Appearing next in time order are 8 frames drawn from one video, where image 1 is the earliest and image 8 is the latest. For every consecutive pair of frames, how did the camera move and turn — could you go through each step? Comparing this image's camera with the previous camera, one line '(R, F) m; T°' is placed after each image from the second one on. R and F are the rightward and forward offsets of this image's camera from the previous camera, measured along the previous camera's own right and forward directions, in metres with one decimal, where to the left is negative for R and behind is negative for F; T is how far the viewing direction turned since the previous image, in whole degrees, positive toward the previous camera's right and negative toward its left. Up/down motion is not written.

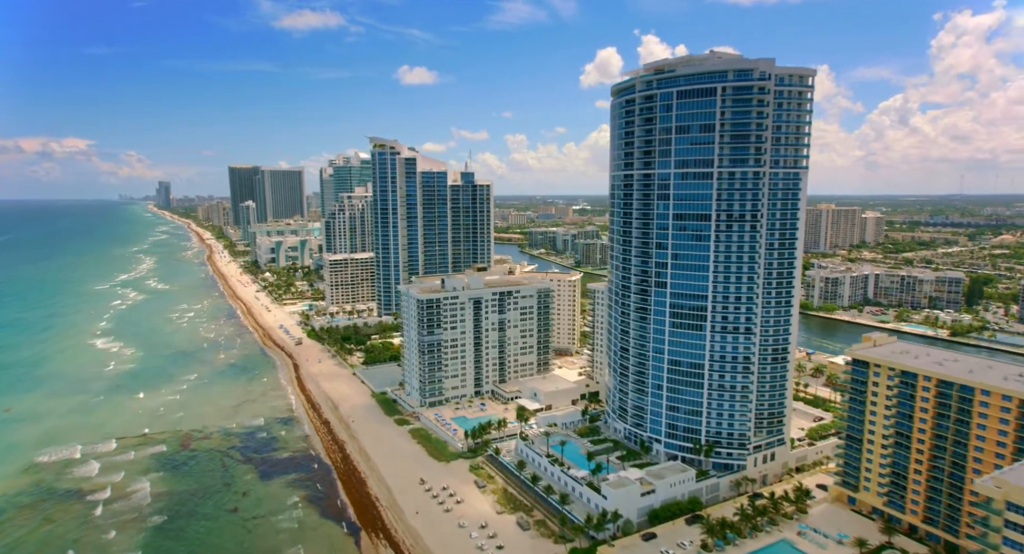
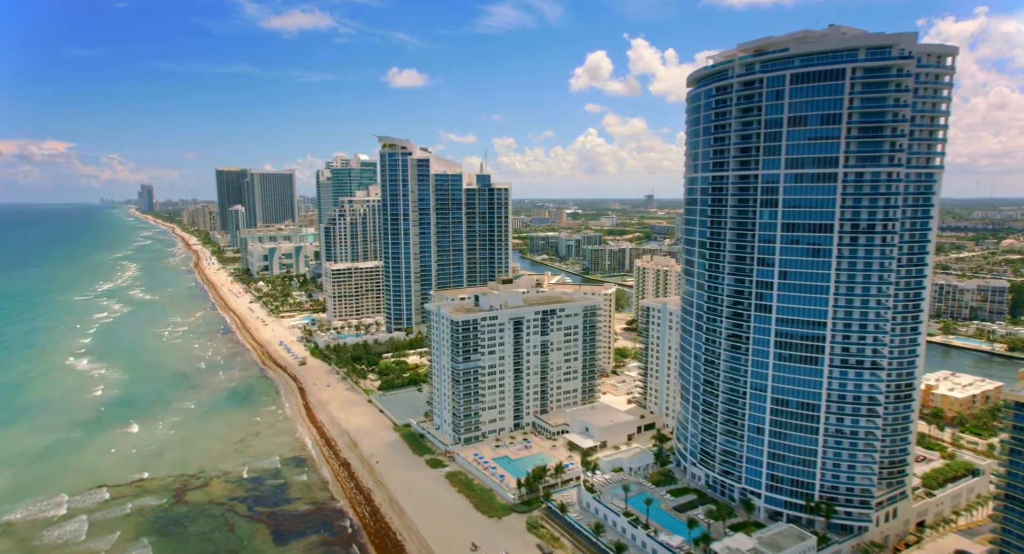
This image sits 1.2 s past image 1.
(-6.6, +10.2) m; +1°
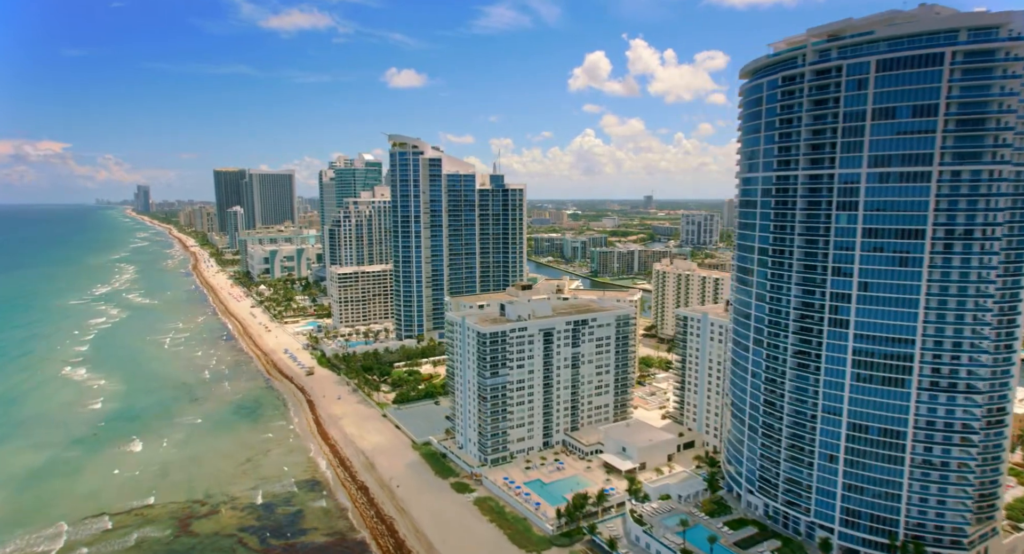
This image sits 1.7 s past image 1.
(-3.4, +5.1) m; 0°
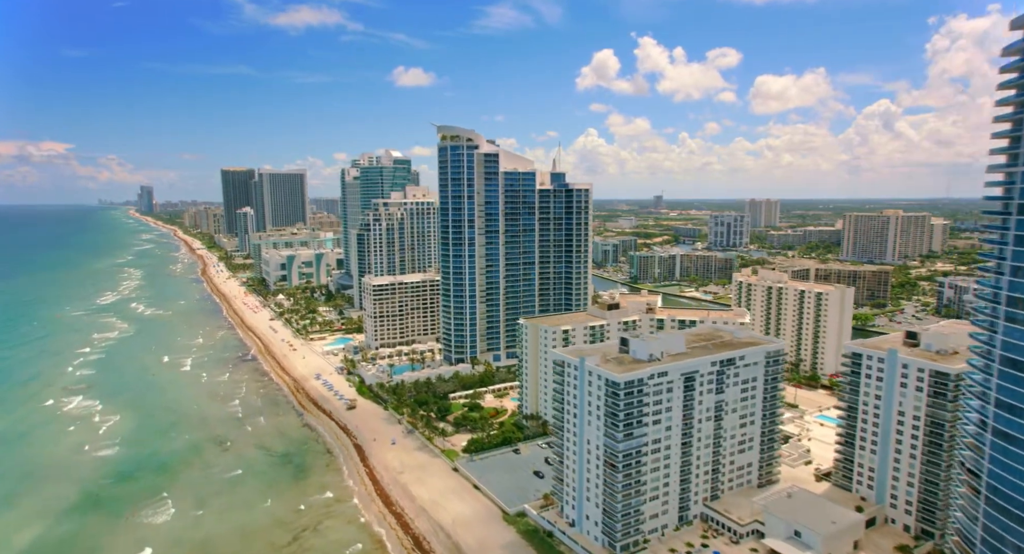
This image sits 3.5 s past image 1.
(-10.2, +15.5) m; 0°
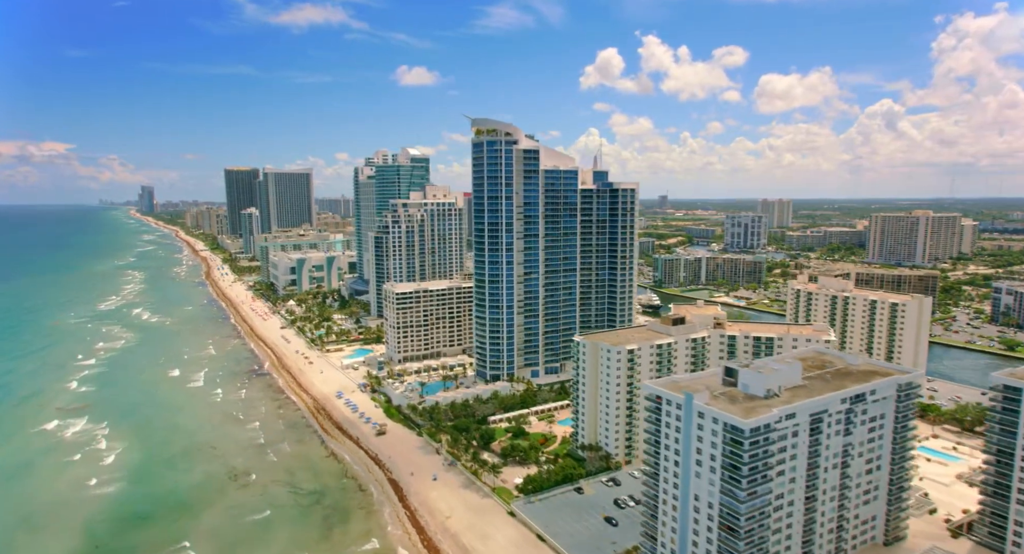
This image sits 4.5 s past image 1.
(-5.8, +9.1) m; 0°
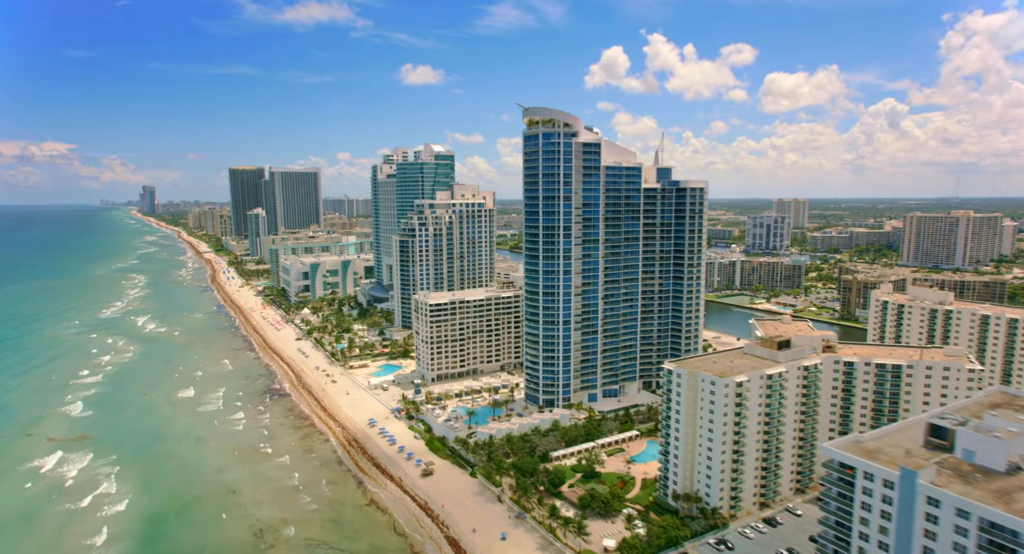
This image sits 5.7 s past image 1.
(-7.0, +11.2) m; 0°
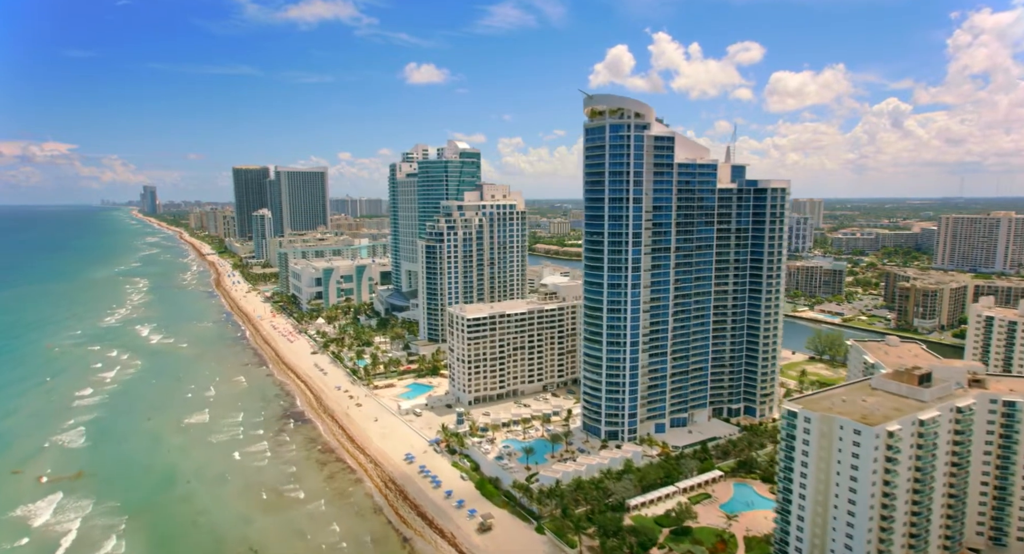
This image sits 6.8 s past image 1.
(-6.4, +10.5) m; 0°
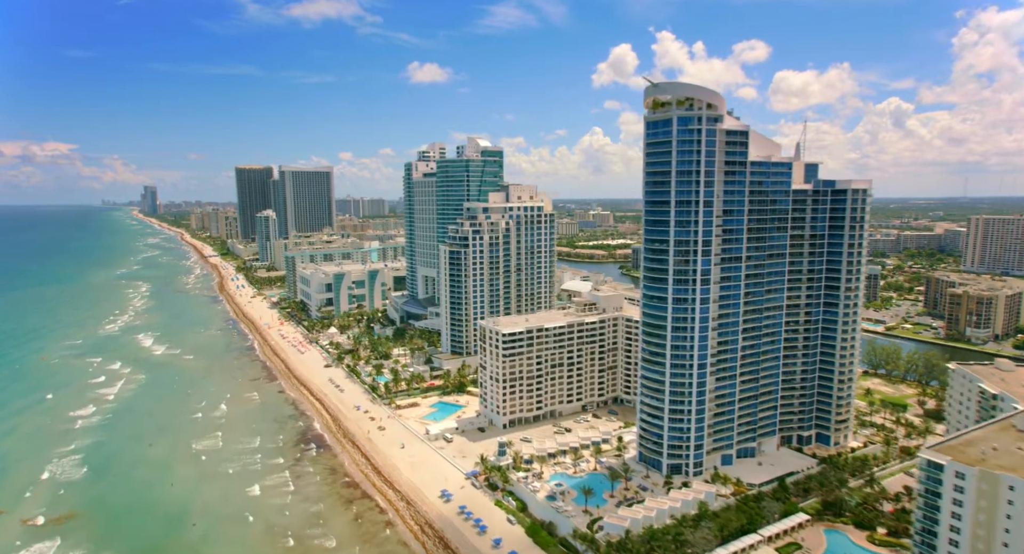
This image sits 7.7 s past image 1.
(-4.9, +8.2) m; 0°
